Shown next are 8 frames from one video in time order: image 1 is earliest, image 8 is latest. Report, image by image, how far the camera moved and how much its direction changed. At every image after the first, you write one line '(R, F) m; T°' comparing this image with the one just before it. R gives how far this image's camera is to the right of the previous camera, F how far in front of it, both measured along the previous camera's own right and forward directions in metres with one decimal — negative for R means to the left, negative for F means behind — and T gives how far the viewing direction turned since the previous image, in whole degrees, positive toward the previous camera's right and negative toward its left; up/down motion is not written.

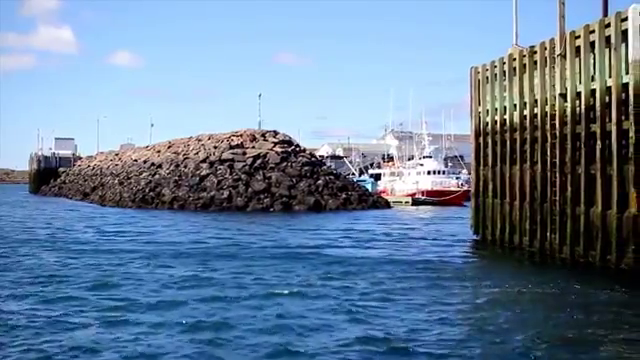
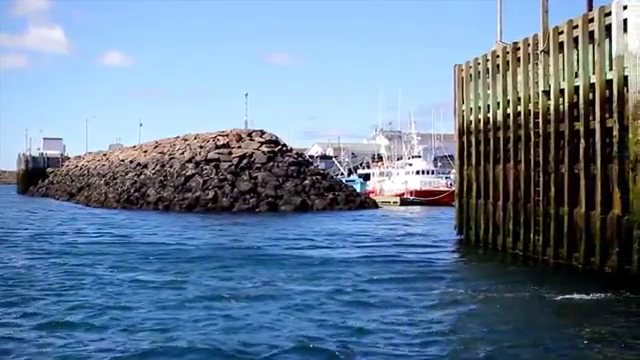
(+0.4, +0.6) m; +1°
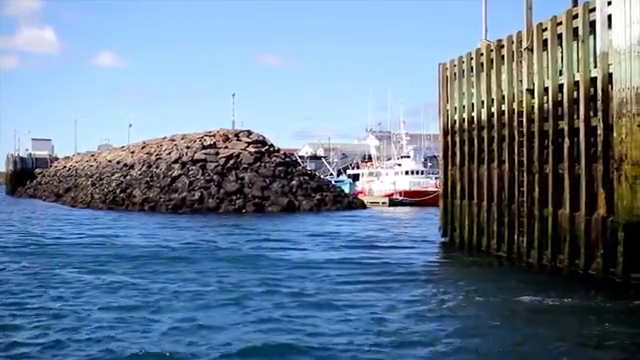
(+0.3, +0.5) m; +1°
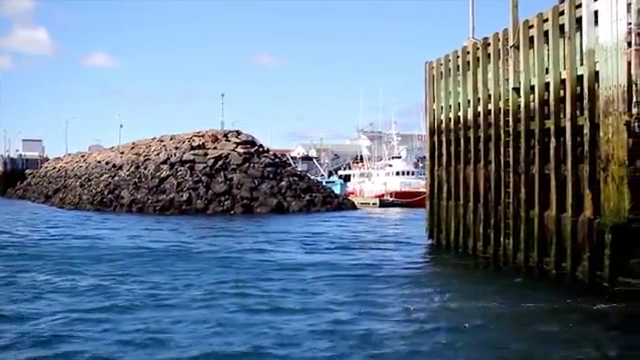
(+0.3, +0.4) m; +1°
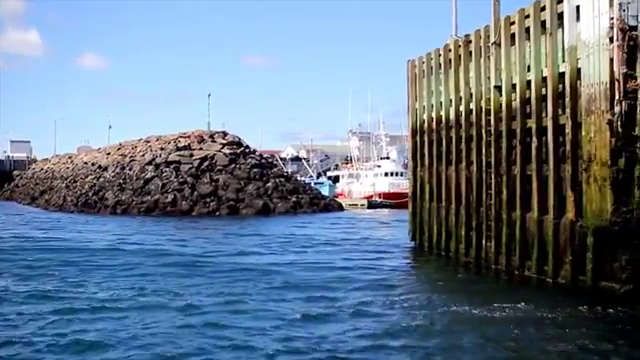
(+0.3, +0.5) m; +1°
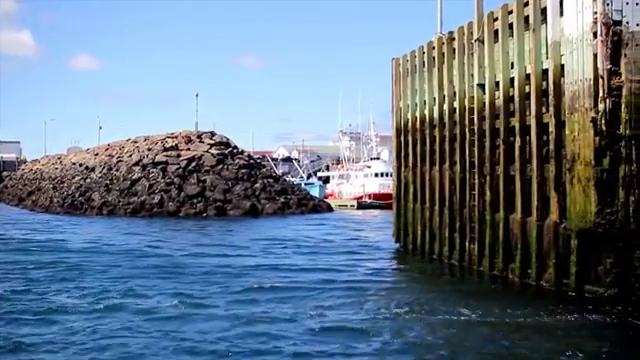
(+0.3, +0.5) m; +1°
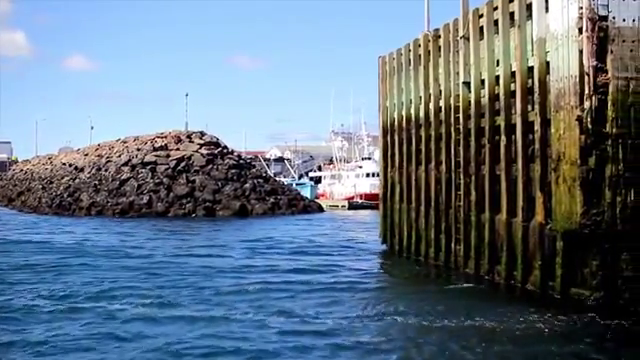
(+0.2, +0.3) m; 0°
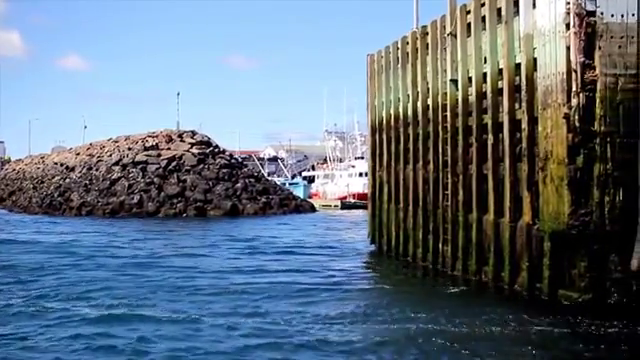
(+0.2, +0.3) m; 0°
